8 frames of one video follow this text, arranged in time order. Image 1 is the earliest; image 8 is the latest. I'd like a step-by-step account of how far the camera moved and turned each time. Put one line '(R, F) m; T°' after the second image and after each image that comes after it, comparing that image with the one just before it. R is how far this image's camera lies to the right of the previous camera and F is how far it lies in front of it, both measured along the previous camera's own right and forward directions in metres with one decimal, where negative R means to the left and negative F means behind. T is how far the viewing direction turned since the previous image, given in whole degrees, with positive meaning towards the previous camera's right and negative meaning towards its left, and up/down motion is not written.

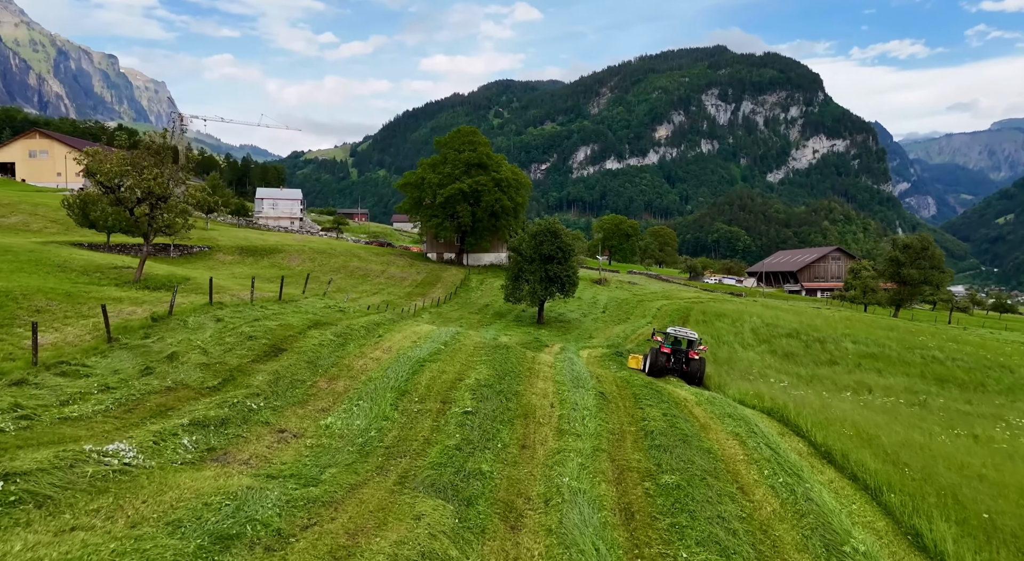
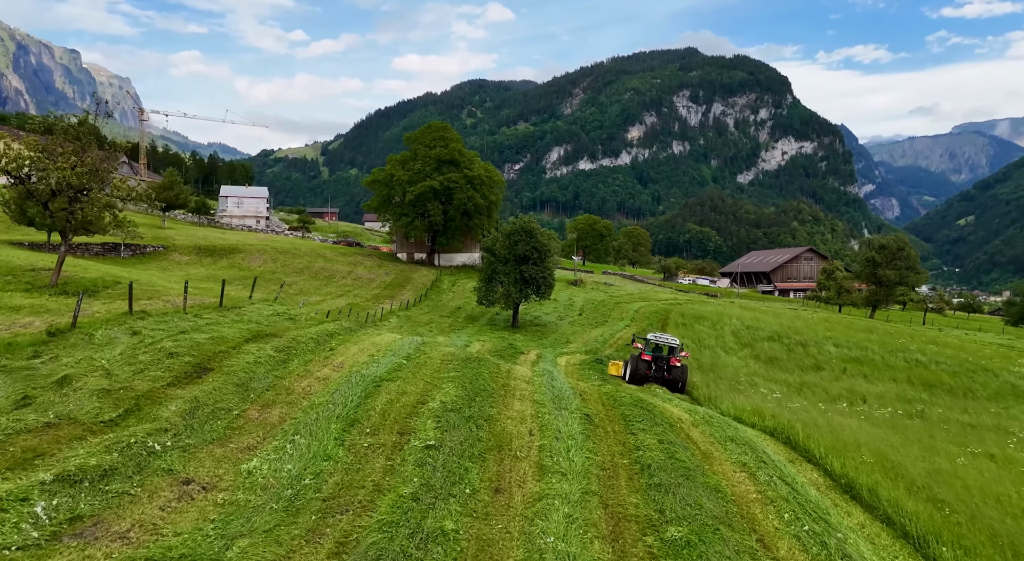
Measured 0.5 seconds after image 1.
(0.0, +2.3) m; +2°
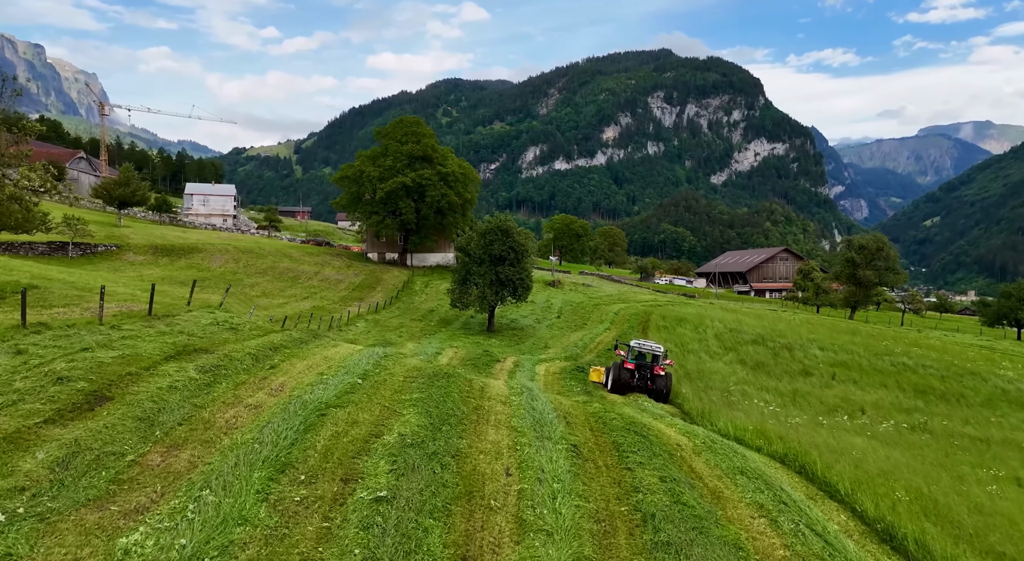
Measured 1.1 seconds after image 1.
(0.0, +2.3) m; +2°
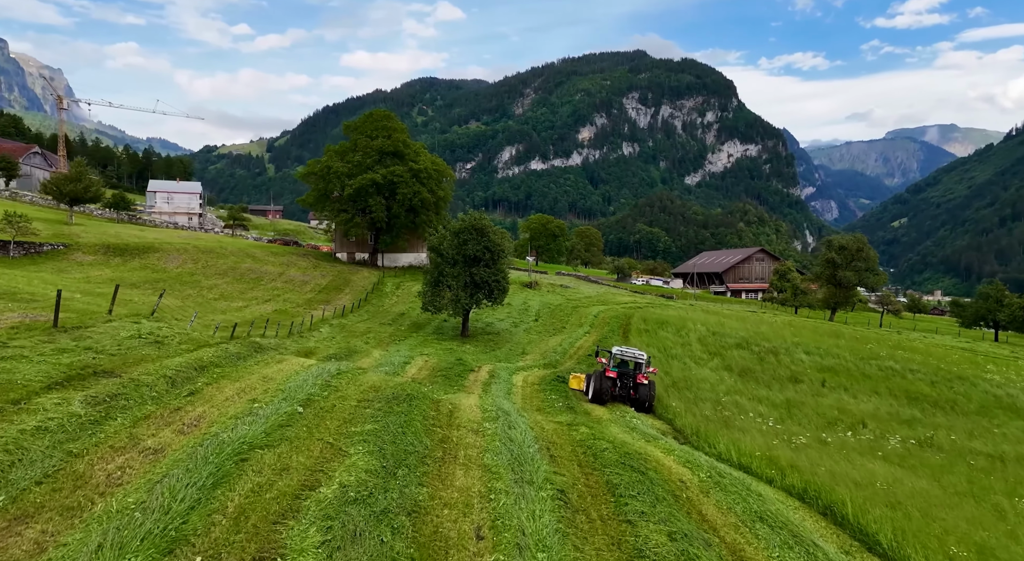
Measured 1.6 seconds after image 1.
(0.0, +2.4) m; +2°
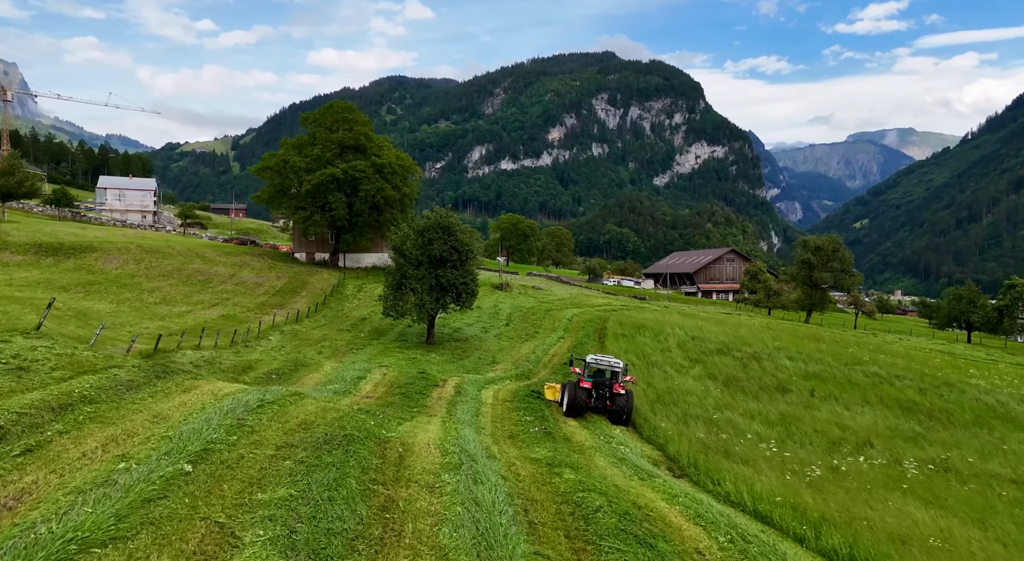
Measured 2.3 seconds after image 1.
(+0.1, +3.0) m; +2°
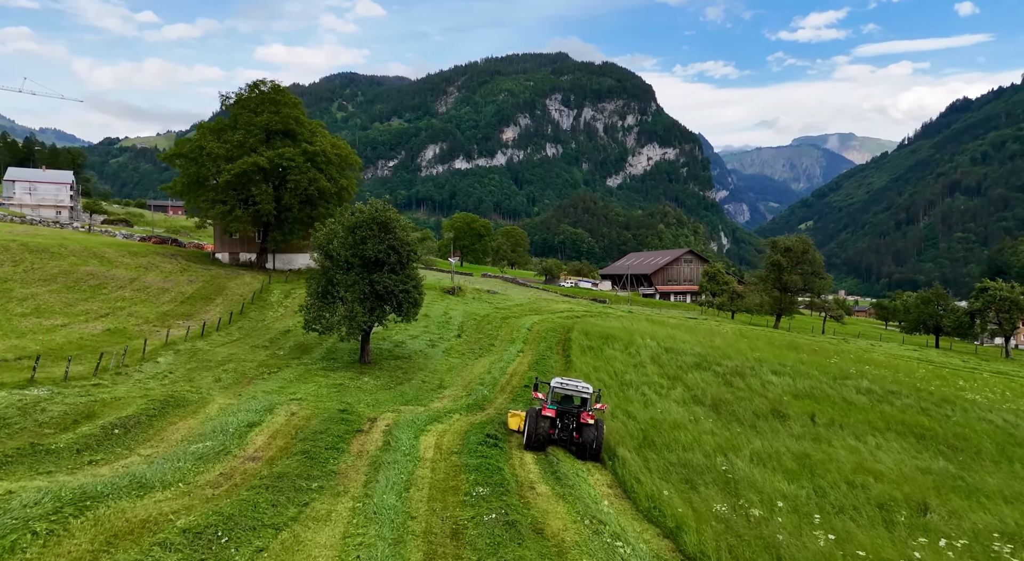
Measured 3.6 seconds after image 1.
(+0.2, +6.1) m; +4°
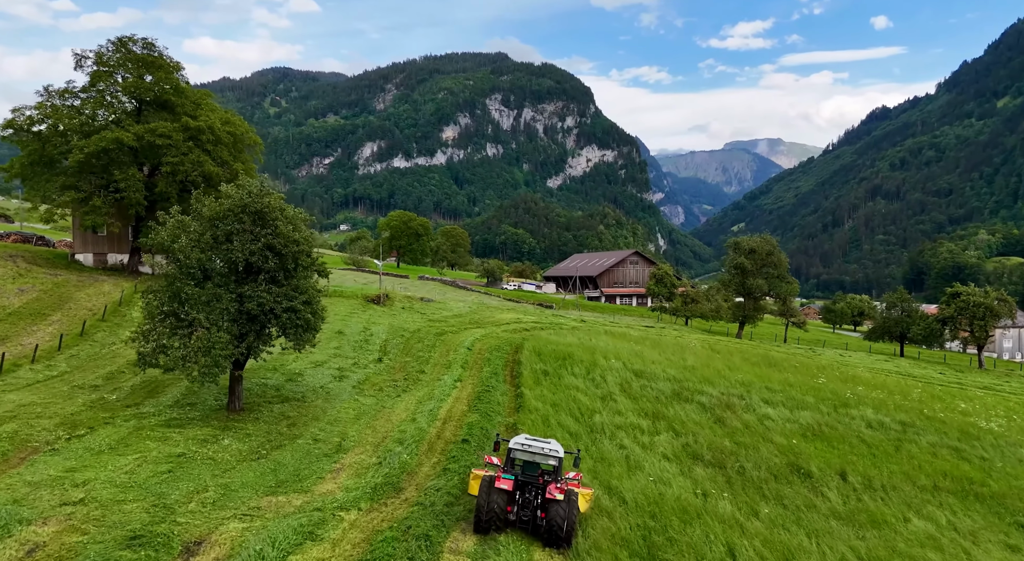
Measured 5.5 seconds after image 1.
(+0.3, +8.7) m; +5°
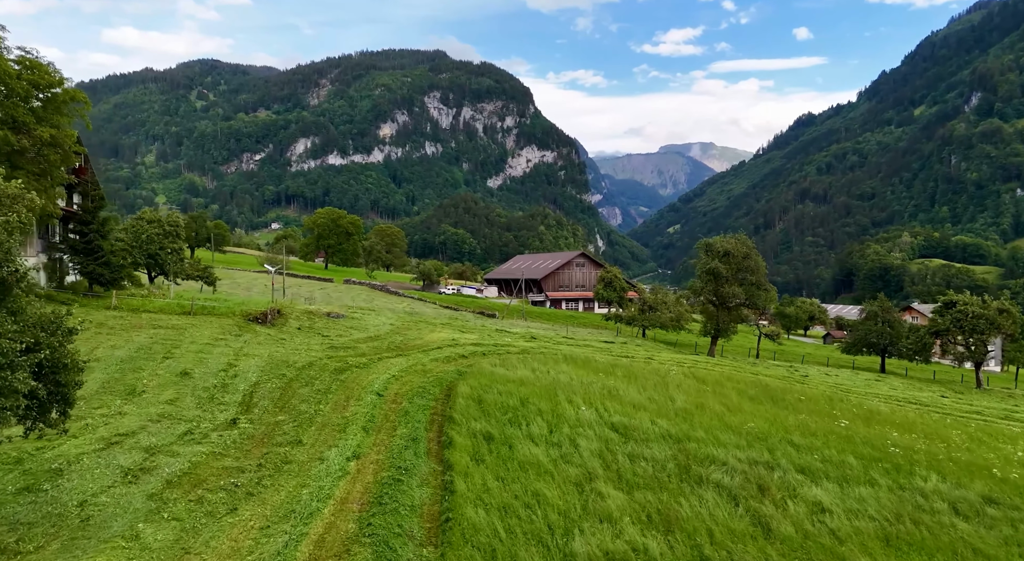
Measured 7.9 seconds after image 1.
(+0.5, +11.4) m; +5°
